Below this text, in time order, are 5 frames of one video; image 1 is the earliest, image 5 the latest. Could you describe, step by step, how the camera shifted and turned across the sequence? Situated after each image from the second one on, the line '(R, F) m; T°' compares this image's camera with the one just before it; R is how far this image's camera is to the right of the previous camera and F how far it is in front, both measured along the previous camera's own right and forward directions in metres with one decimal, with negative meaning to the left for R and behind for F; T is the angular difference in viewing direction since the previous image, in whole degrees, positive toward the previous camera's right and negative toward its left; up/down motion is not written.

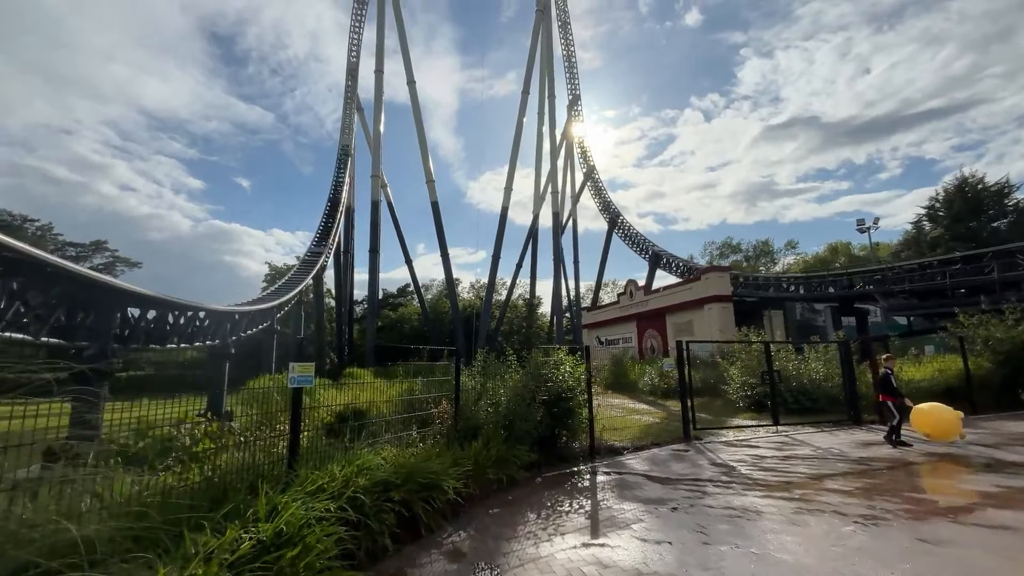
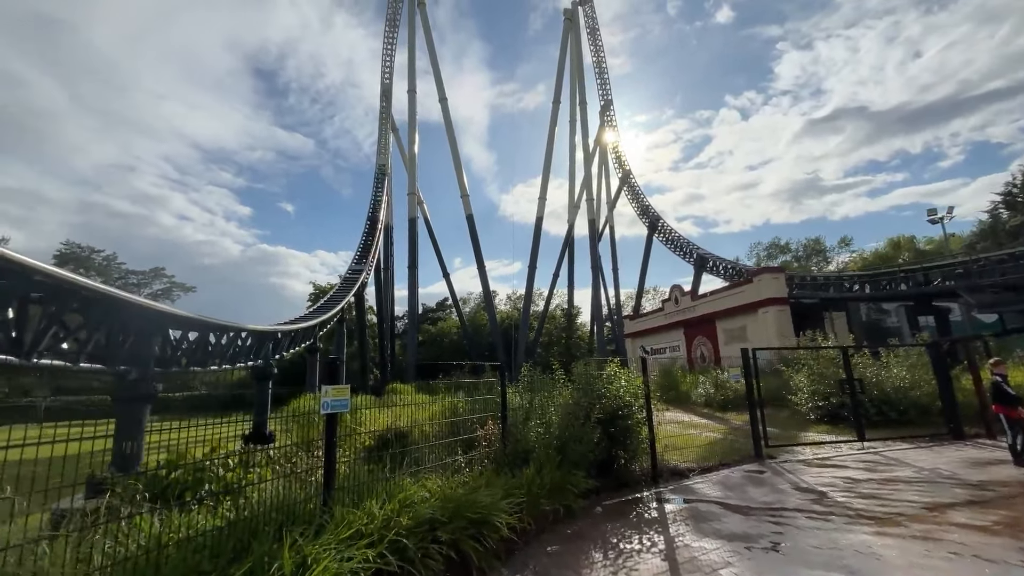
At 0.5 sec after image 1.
(-0.2, +0.6) m; -5°
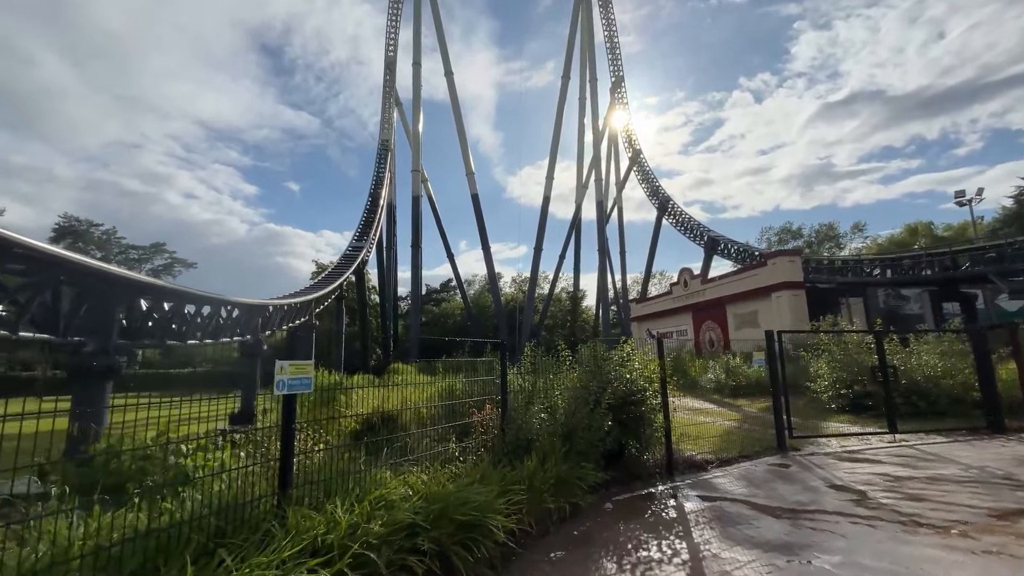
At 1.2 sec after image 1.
(0.0, +0.8) m; -1°
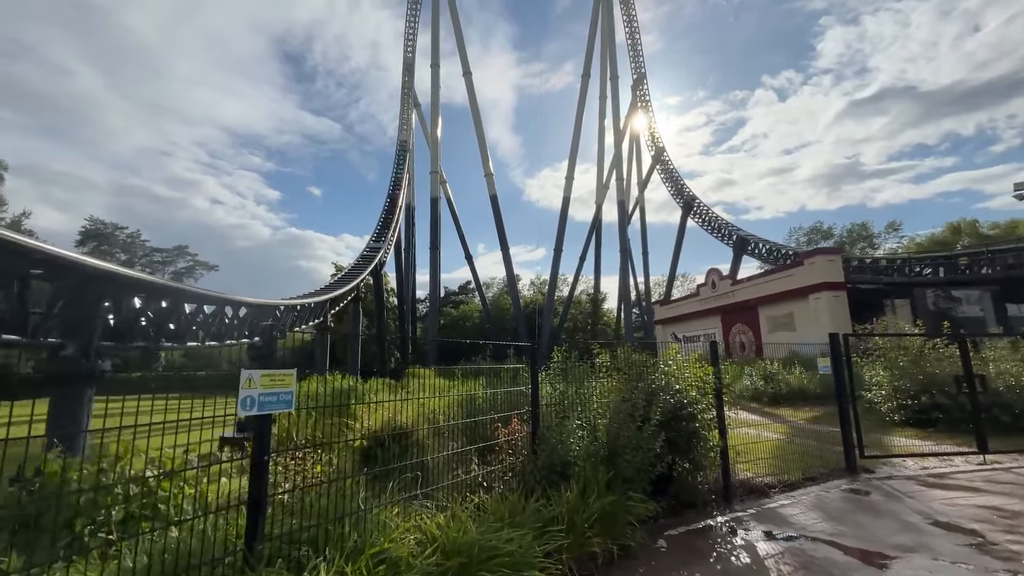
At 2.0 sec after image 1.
(-0.2, +0.9) m; -2°
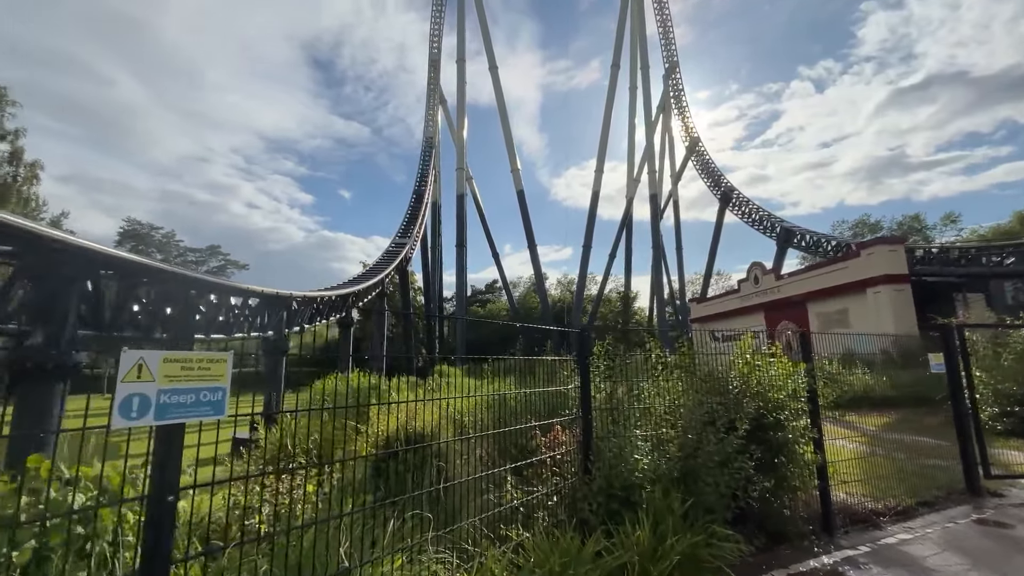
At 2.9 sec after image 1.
(-0.2, +1.1) m; -3°
